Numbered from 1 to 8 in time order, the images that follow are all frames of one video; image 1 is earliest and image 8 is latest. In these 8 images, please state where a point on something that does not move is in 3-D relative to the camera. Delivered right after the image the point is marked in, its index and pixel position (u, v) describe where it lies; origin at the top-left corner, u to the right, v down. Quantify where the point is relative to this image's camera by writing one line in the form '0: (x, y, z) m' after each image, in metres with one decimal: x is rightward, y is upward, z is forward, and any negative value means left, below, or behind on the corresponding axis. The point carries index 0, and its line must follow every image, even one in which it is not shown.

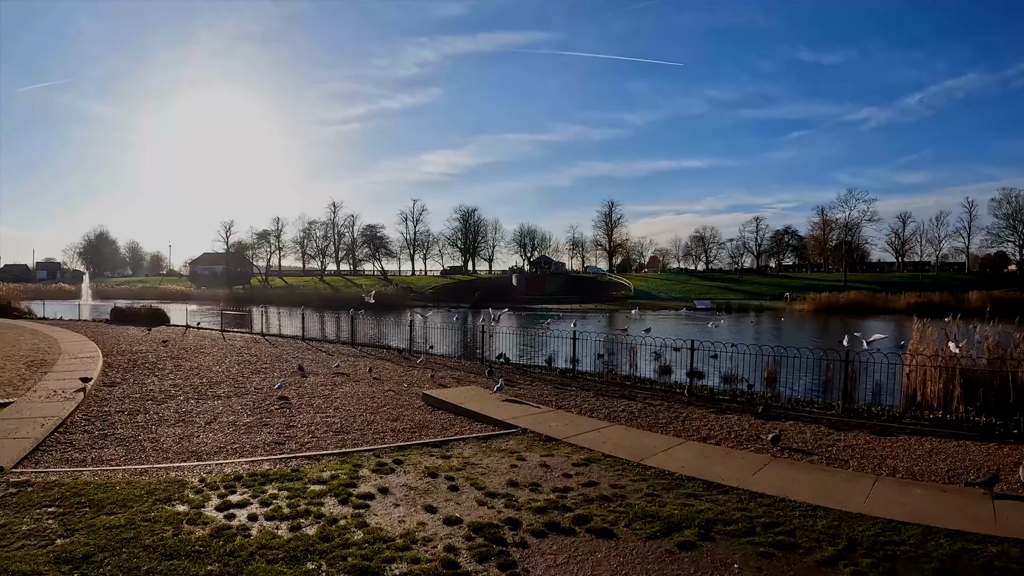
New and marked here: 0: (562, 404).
0: (+1.1, -2.6, +13.0) m
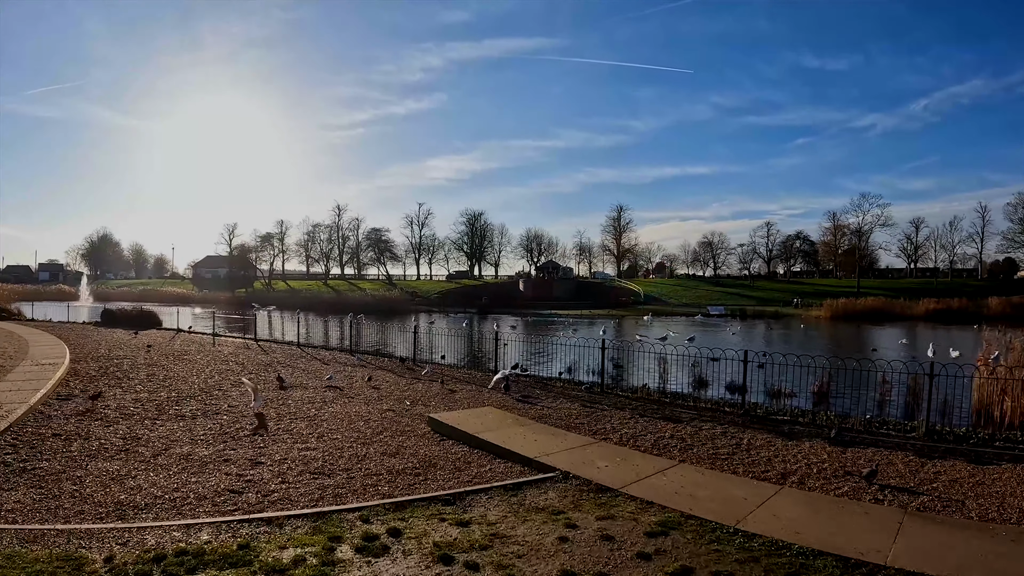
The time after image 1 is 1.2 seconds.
0: (+1.6, -2.6, +10.8) m
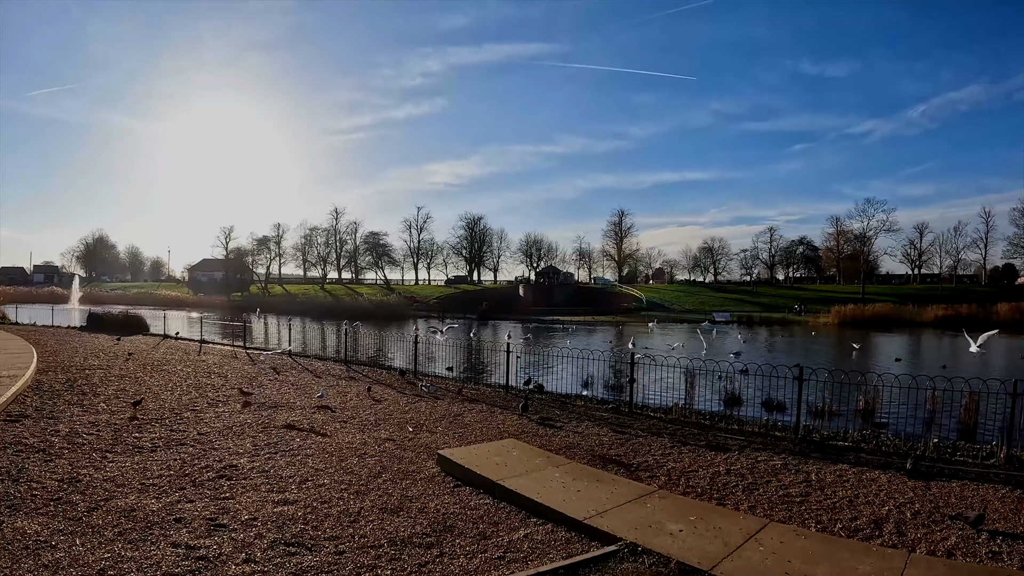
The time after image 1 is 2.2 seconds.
0: (+1.9, -2.7, +9.1) m
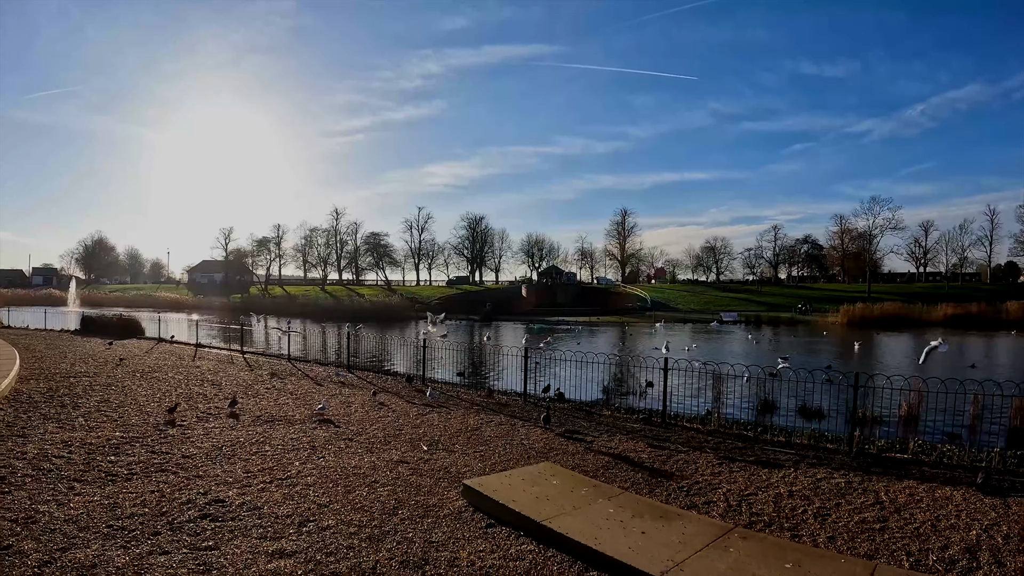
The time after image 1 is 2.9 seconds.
0: (+2.4, -2.7, +7.9) m
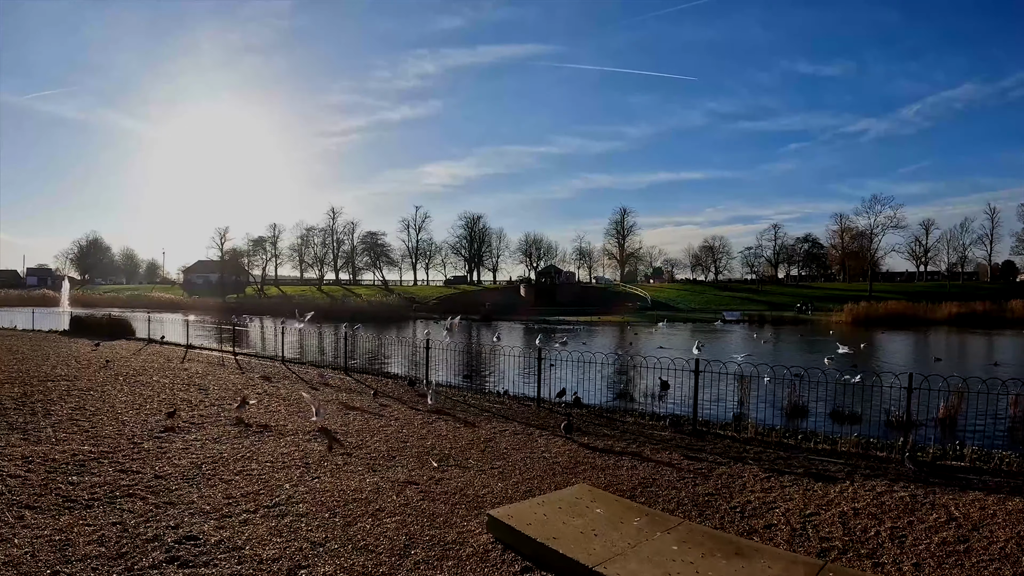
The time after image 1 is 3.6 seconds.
0: (+2.7, -2.6, +6.8) m
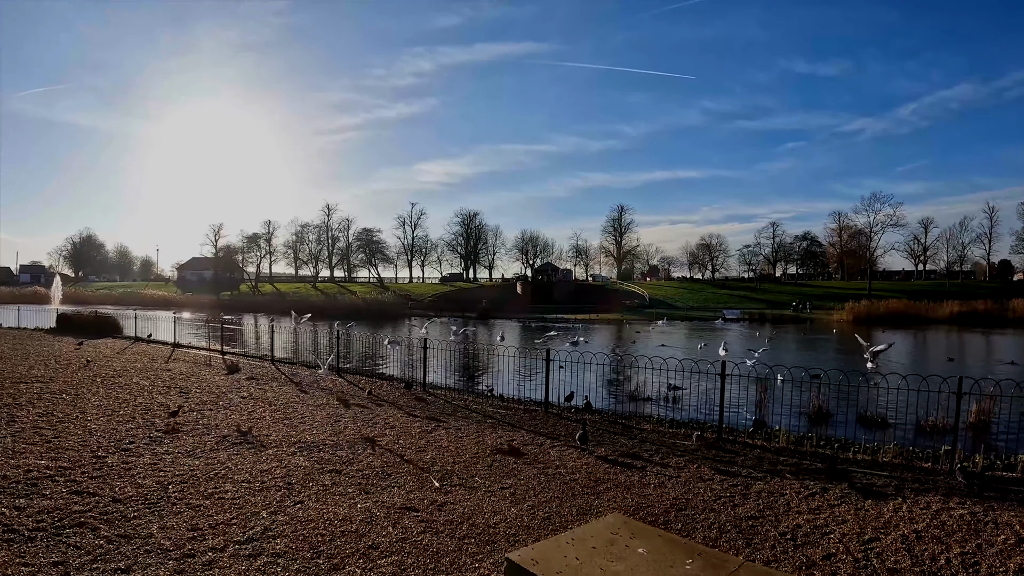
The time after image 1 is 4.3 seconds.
0: (+2.8, -2.6, +5.9) m
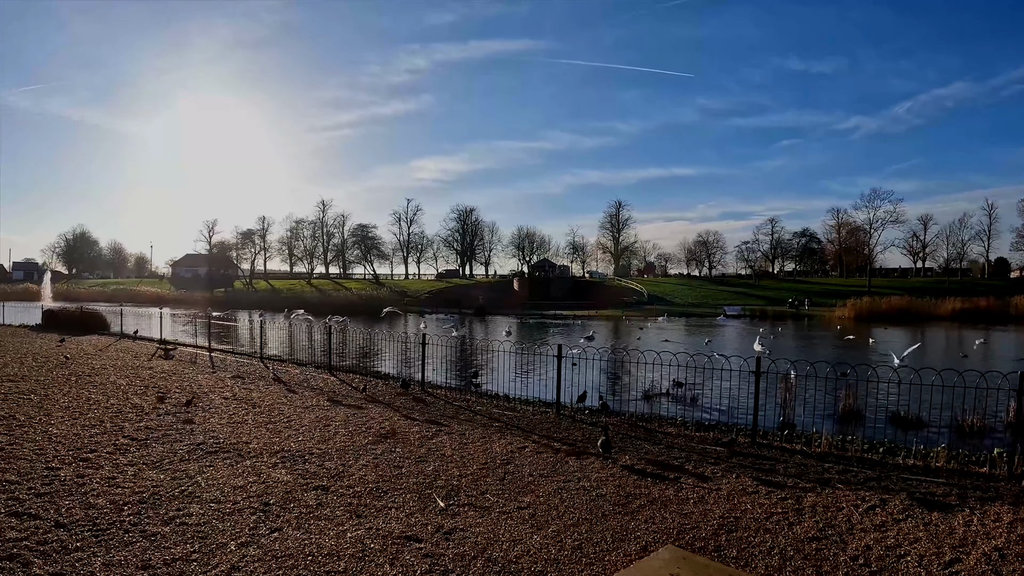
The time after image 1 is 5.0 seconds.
0: (+3.0, -2.4, +4.9) m
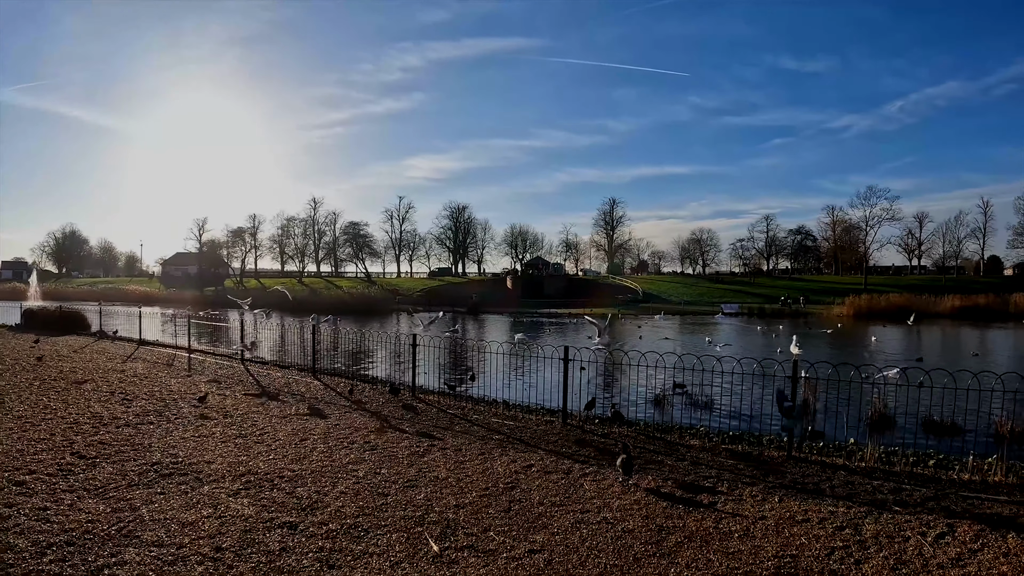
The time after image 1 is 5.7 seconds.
0: (+3.1, -2.3, +4.0) m
